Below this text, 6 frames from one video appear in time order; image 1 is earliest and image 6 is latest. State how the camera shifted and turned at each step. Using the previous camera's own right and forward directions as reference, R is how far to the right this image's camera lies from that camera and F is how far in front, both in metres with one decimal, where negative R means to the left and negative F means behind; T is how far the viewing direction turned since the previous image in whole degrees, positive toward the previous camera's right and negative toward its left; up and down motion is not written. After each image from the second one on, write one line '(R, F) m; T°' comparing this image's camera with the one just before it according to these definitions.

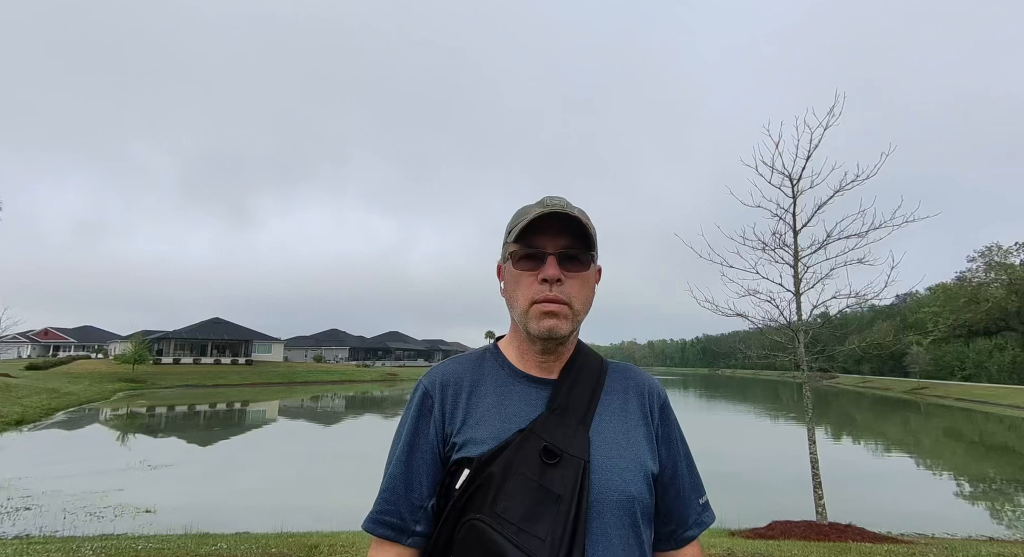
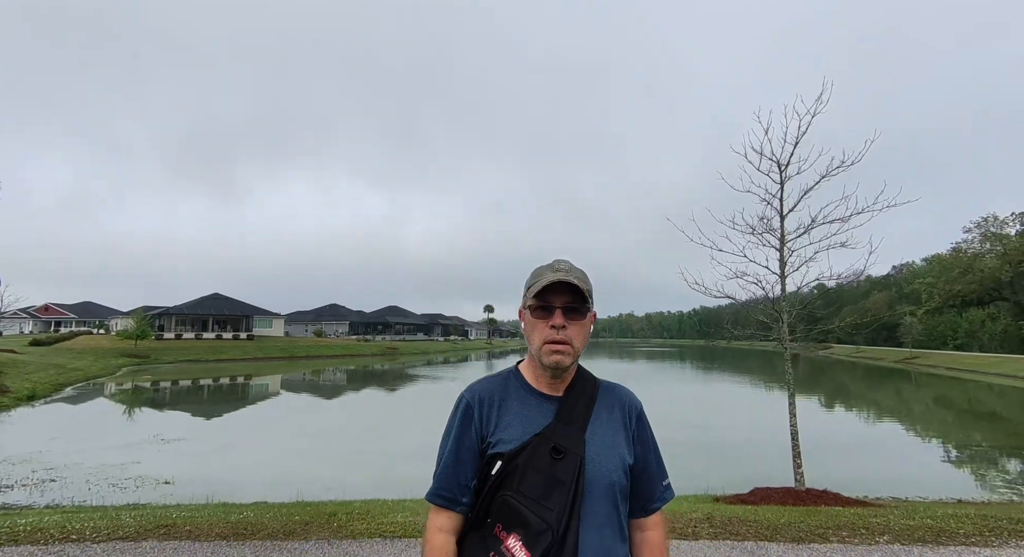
(0.0, -0.3) m; 0°
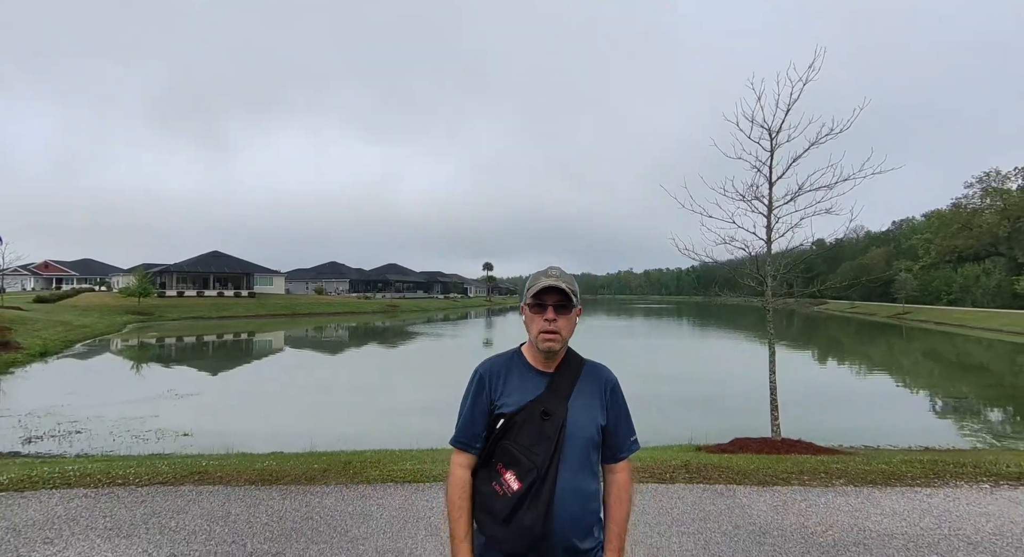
(0.0, -0.3) m; 0°
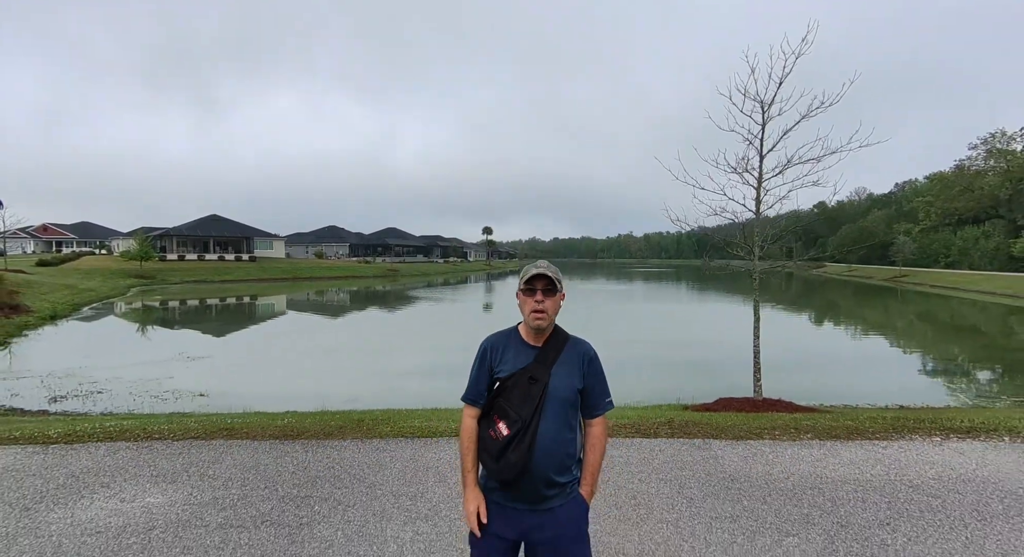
(0.0, -0.3) m; 0°
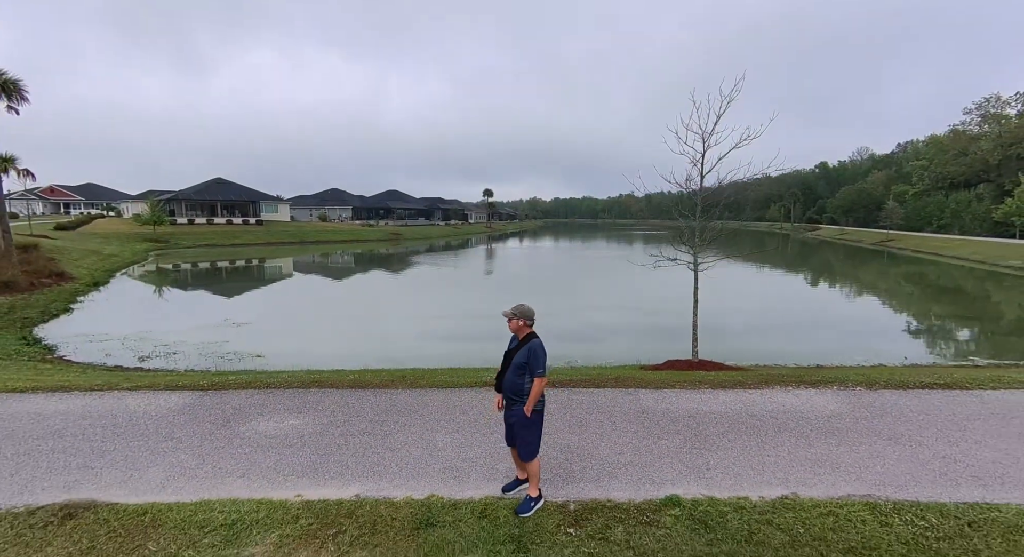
(0.0, -2.2) m; 0°
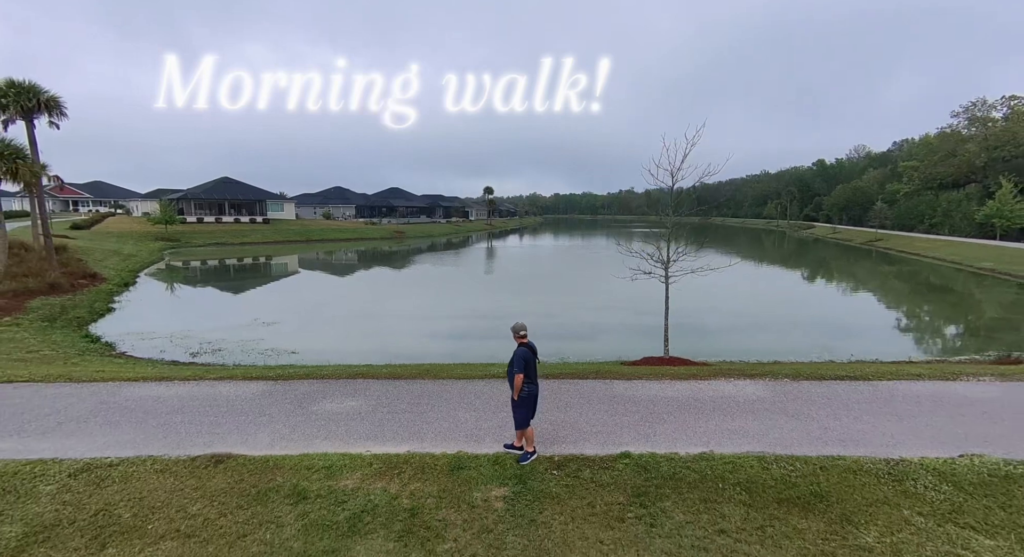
(0.0, -1.9) m; 0°
